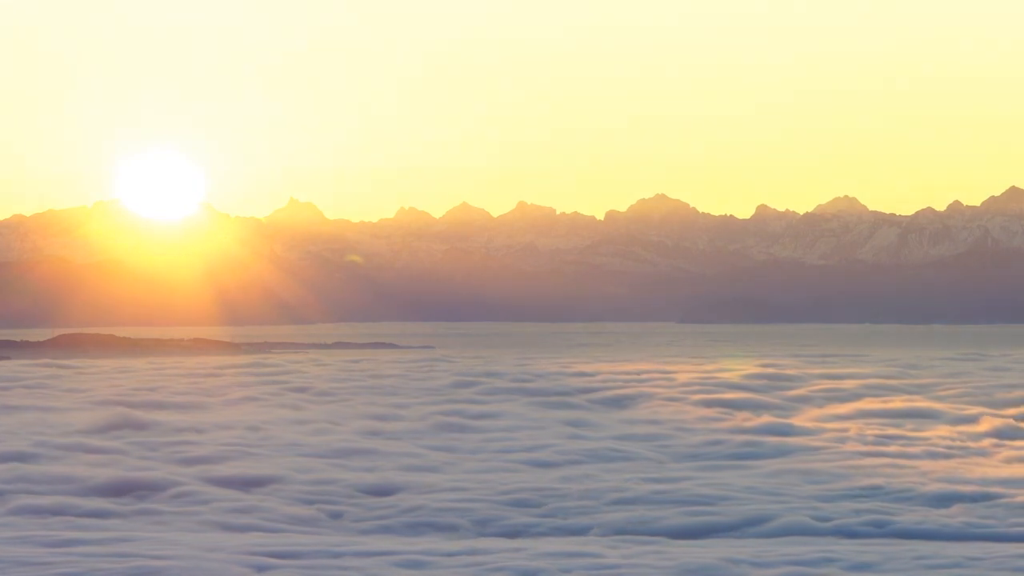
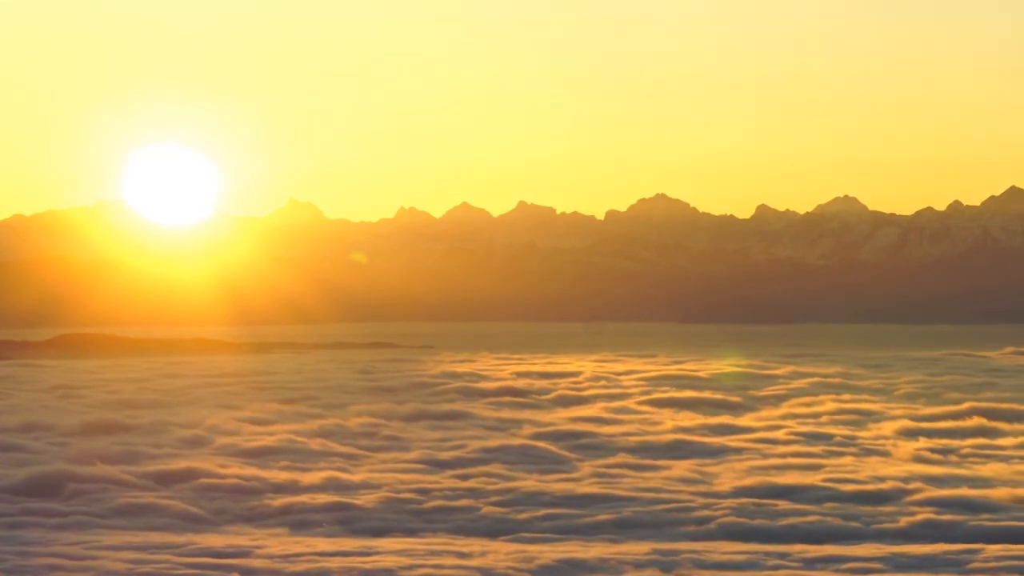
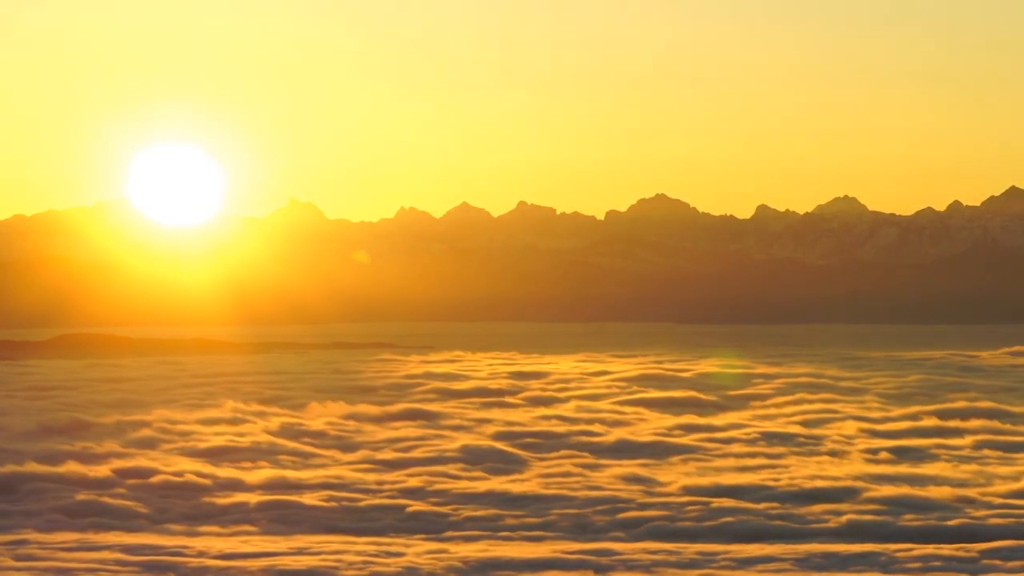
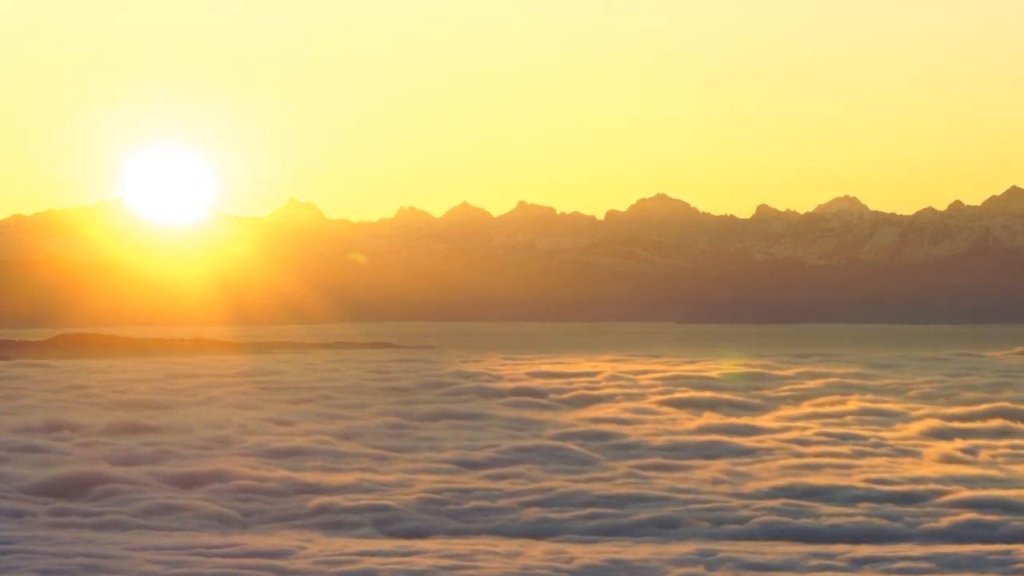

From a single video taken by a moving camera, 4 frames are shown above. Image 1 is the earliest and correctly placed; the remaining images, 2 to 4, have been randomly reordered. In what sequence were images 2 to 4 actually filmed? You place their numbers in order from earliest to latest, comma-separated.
4, 2, 3
